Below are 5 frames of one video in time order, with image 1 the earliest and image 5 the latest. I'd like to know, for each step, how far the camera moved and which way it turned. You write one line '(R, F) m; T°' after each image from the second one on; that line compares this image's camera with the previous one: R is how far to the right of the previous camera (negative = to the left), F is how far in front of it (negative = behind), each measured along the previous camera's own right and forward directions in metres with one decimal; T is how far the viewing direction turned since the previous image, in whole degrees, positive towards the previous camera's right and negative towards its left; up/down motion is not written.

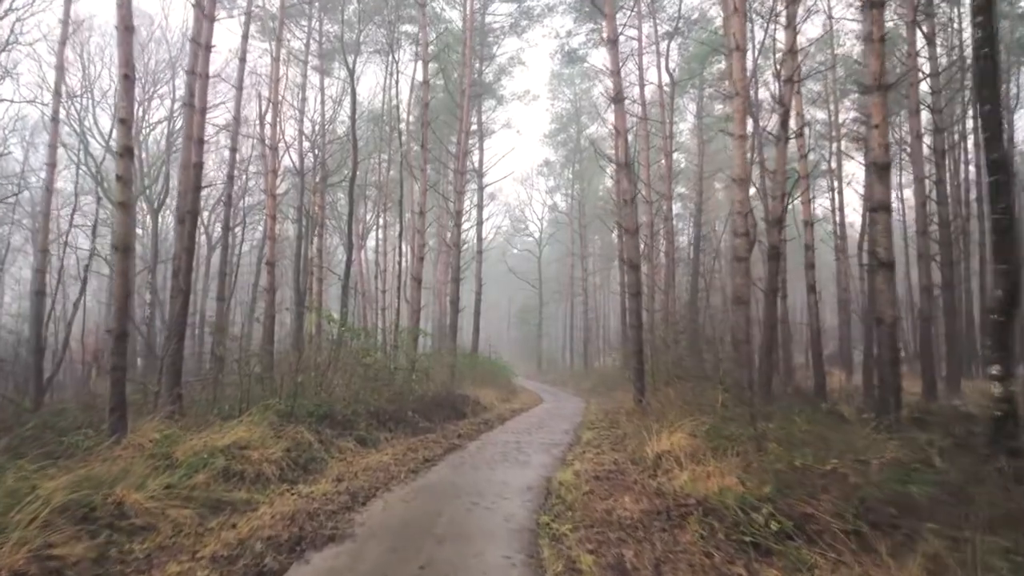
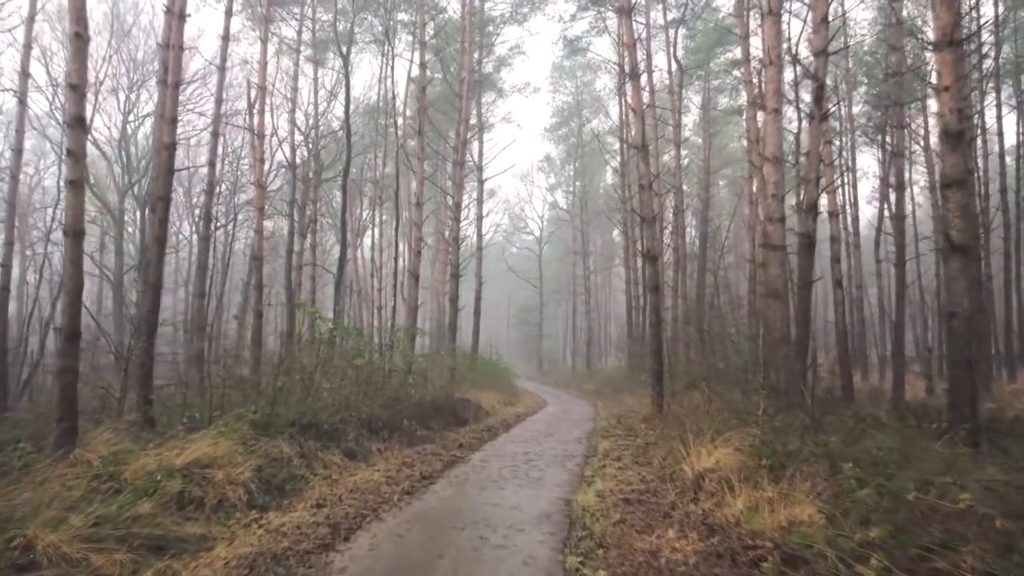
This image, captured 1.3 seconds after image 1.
(-0.1, +1.0) m; 0°
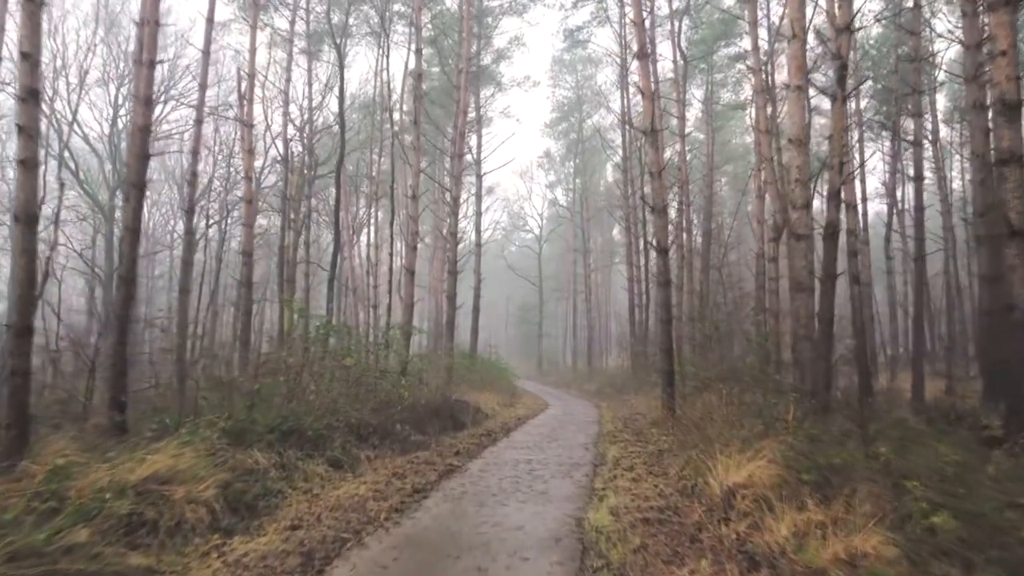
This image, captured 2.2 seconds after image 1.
(0.0, +0.7) m; 0°
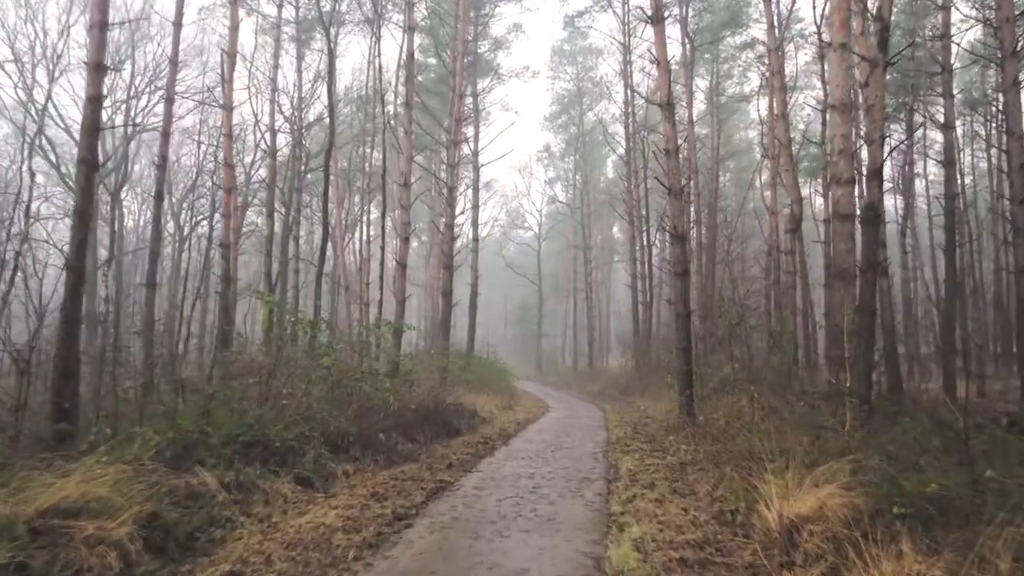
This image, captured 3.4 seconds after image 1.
(0.0, +1.0) m; 0°
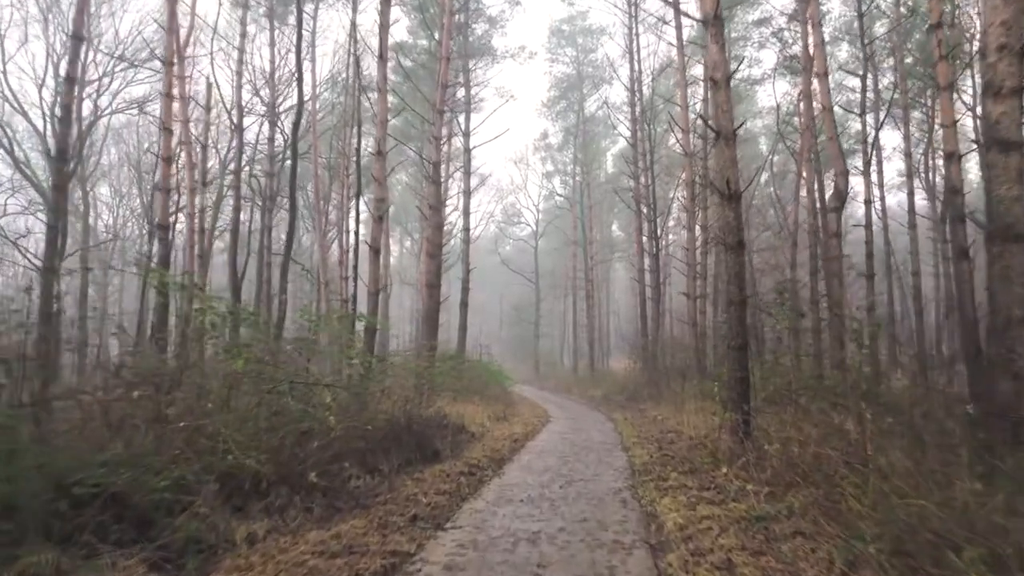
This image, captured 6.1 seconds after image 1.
(0.0, +2.3) m; 0°
